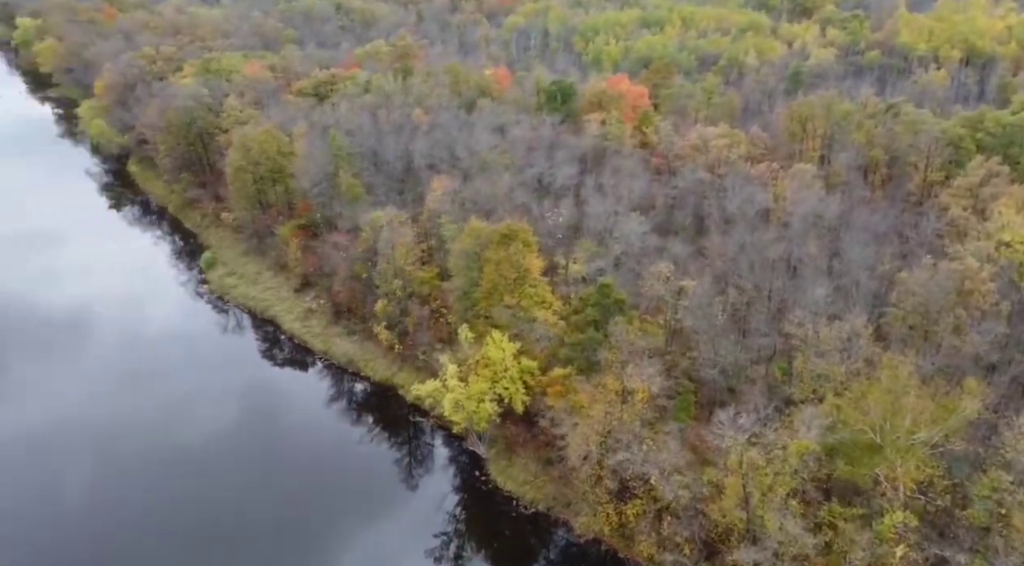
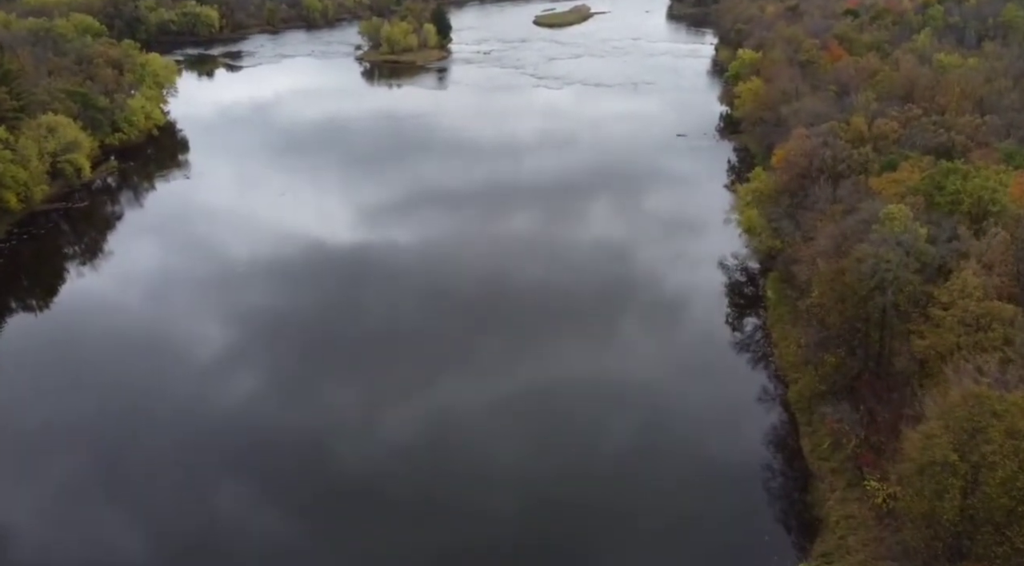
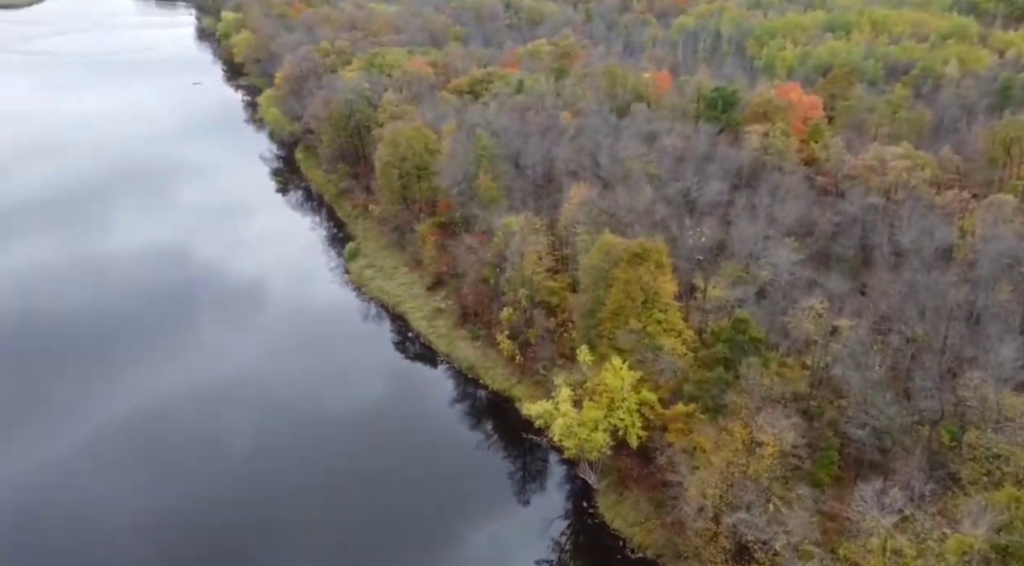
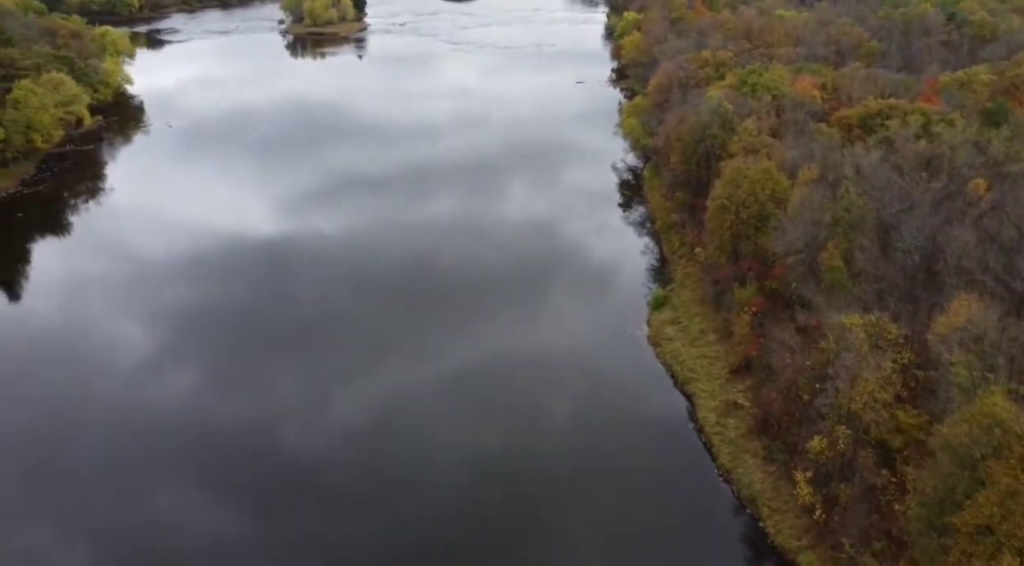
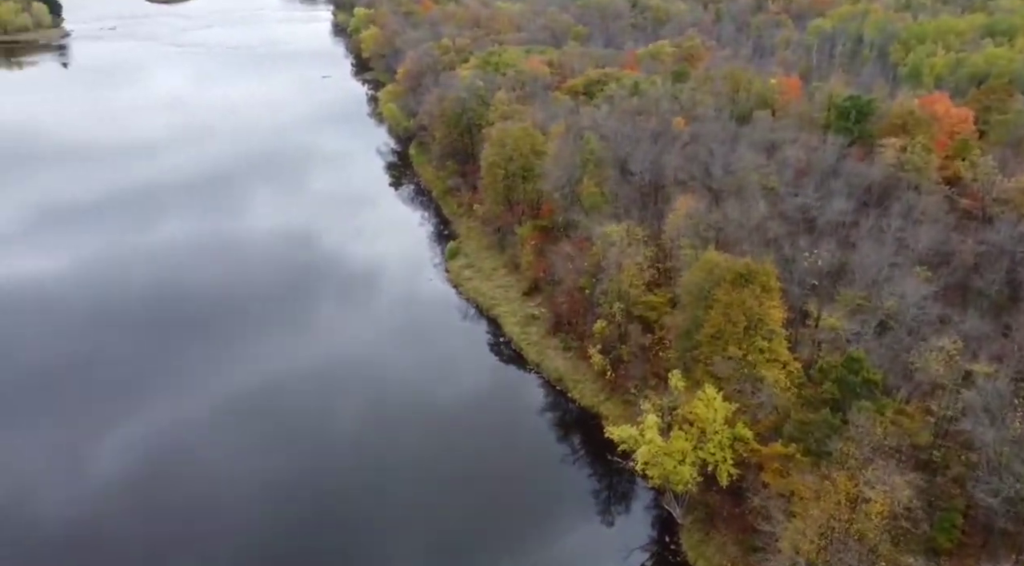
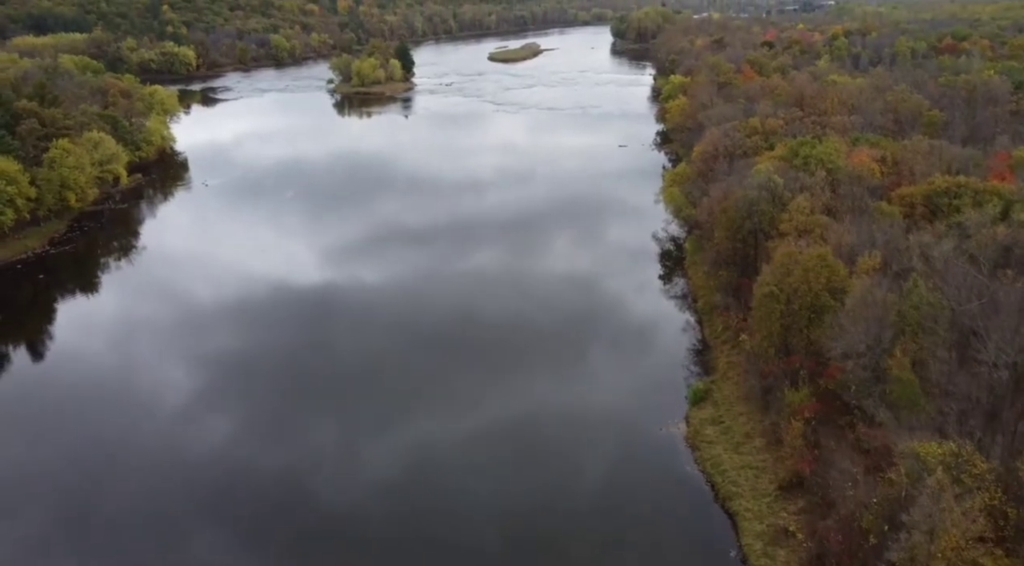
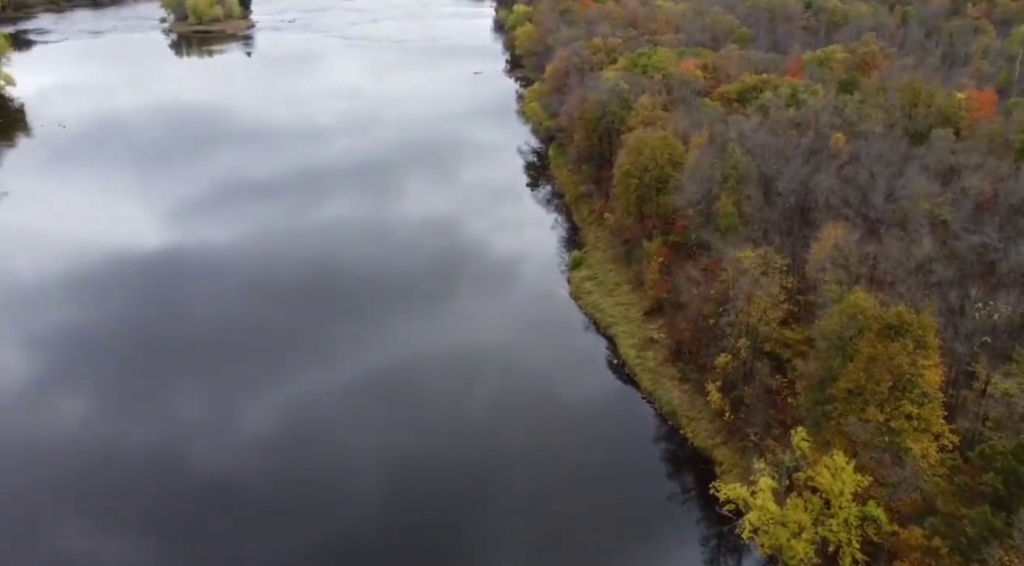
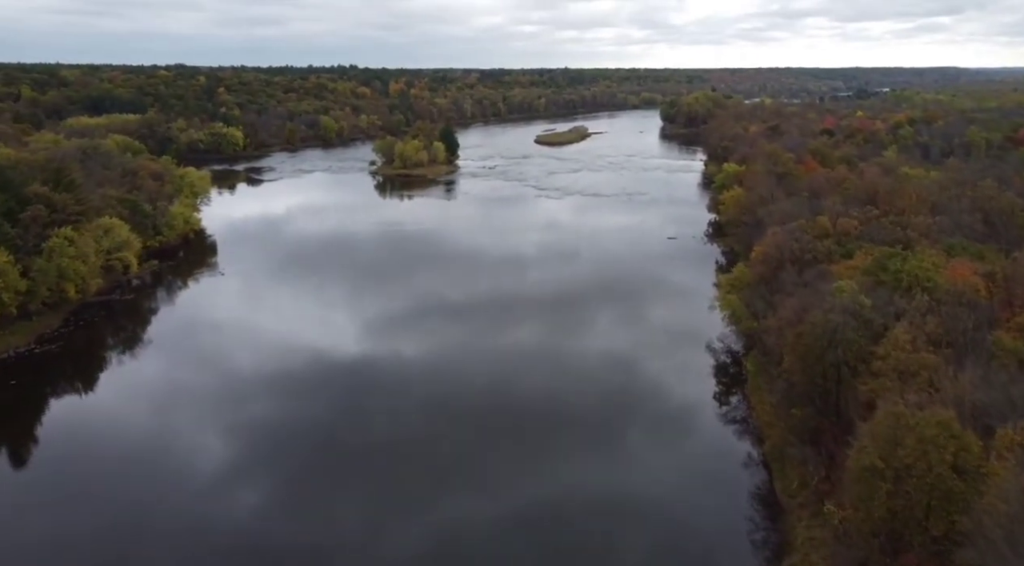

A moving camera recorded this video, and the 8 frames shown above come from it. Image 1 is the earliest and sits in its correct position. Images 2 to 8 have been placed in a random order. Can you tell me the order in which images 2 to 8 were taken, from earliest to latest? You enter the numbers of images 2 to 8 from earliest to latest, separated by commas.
3, 5, 7, 4, 6, 8, 2
